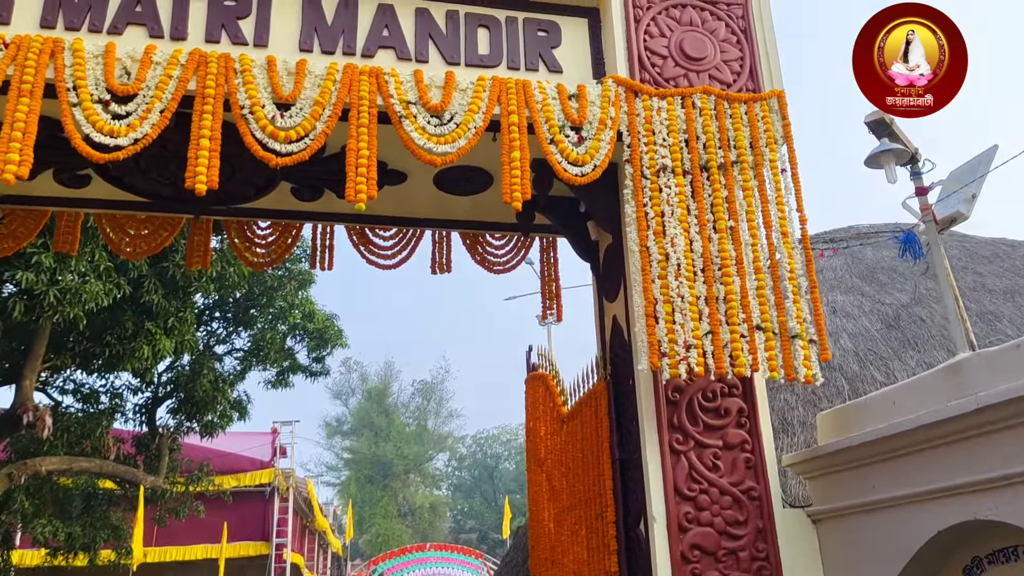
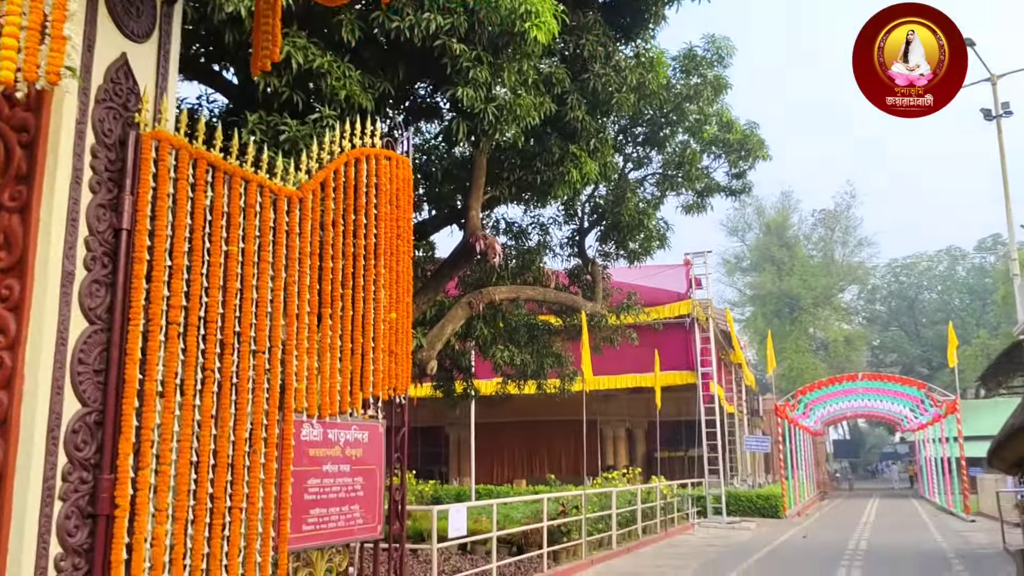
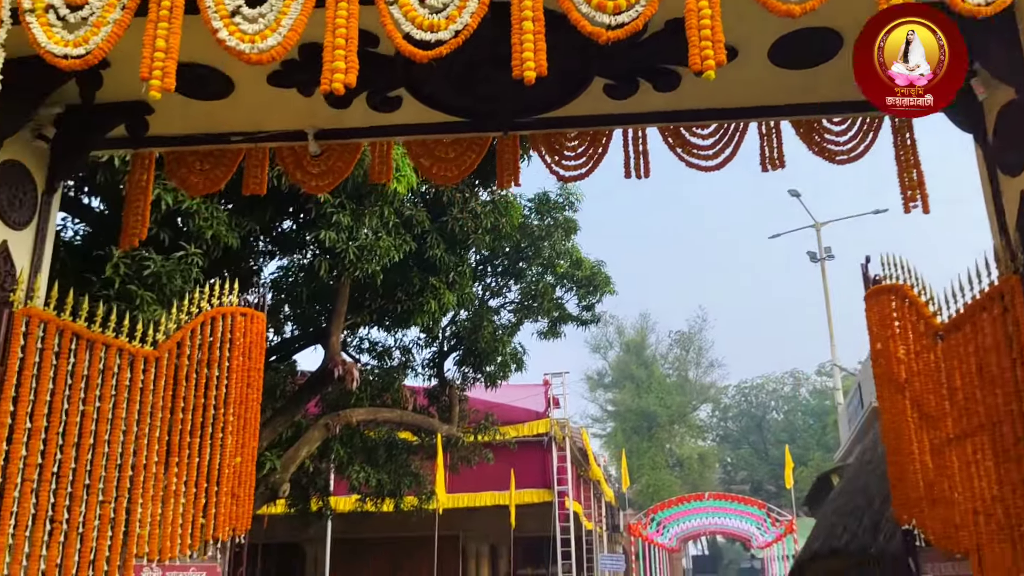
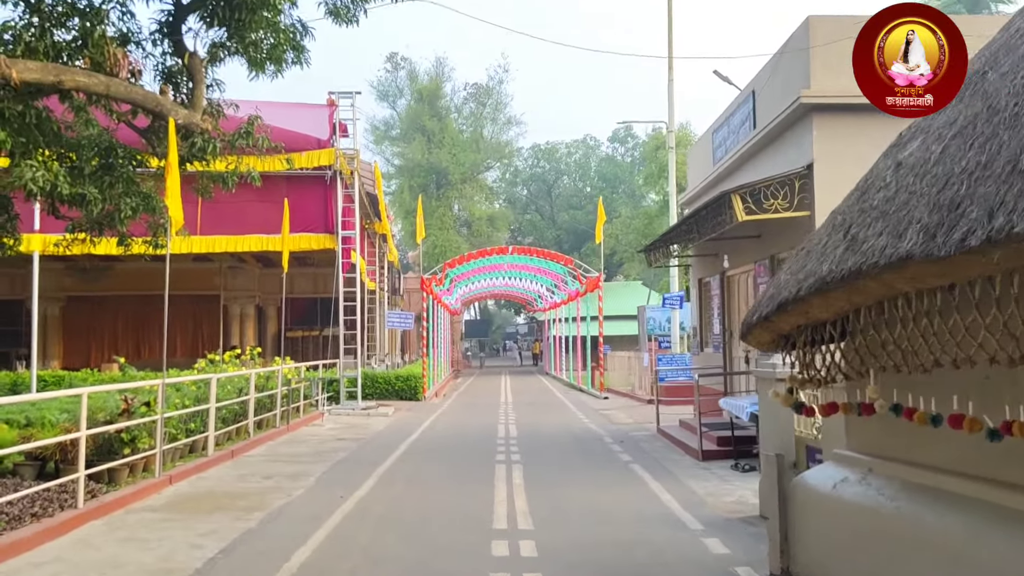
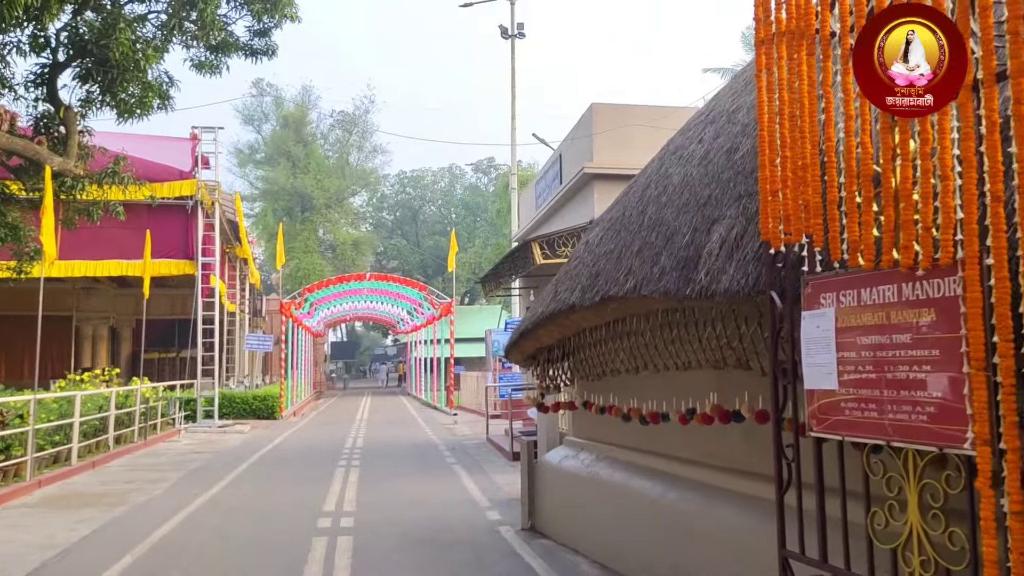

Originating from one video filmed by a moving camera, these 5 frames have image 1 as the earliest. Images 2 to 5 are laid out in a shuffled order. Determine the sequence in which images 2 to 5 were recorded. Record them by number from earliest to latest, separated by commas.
3, 2, 5, 4
